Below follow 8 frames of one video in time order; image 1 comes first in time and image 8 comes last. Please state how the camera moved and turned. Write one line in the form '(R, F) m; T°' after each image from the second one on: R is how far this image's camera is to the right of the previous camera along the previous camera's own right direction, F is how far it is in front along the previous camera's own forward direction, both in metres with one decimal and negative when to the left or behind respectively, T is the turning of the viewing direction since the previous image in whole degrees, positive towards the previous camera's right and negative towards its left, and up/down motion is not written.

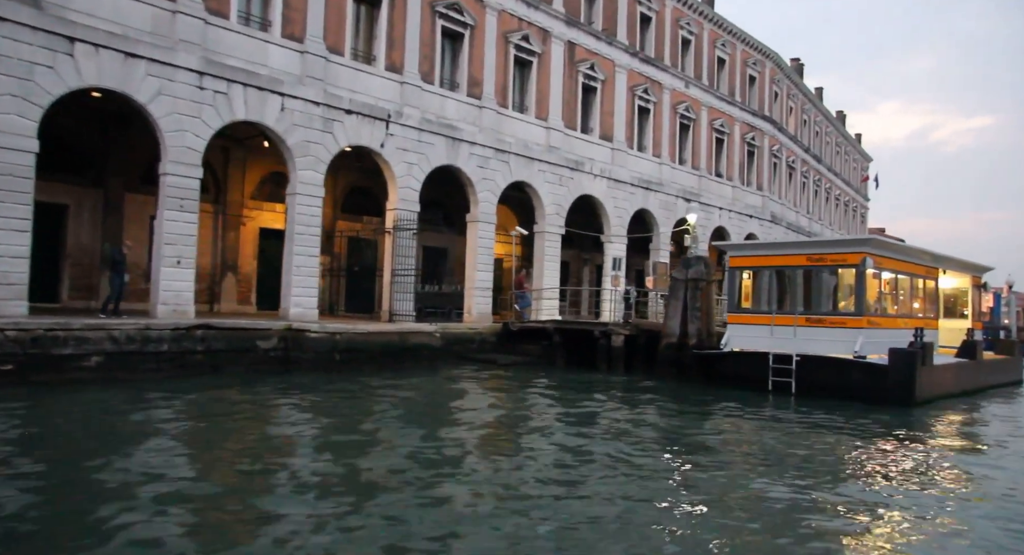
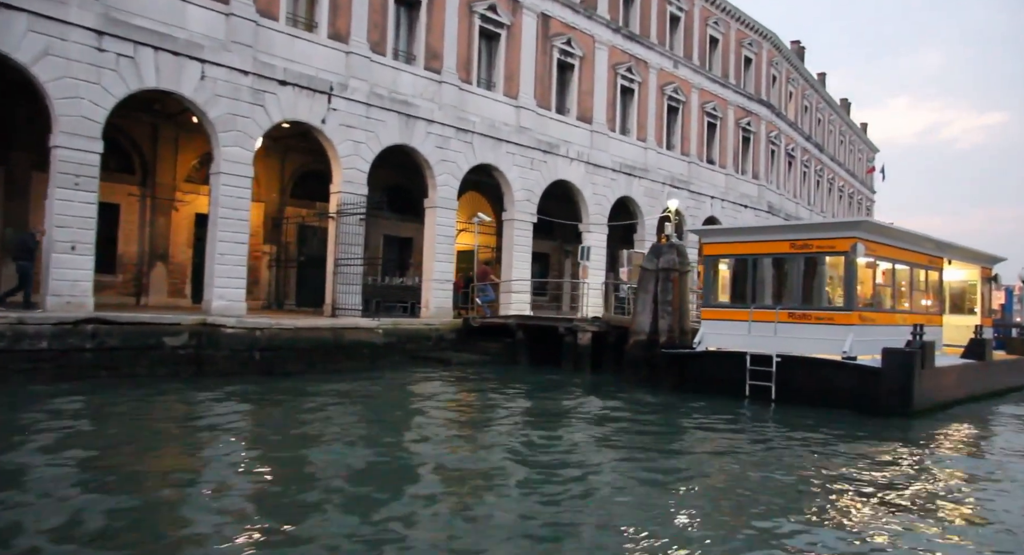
(+1.2, +1.8) m; -1°
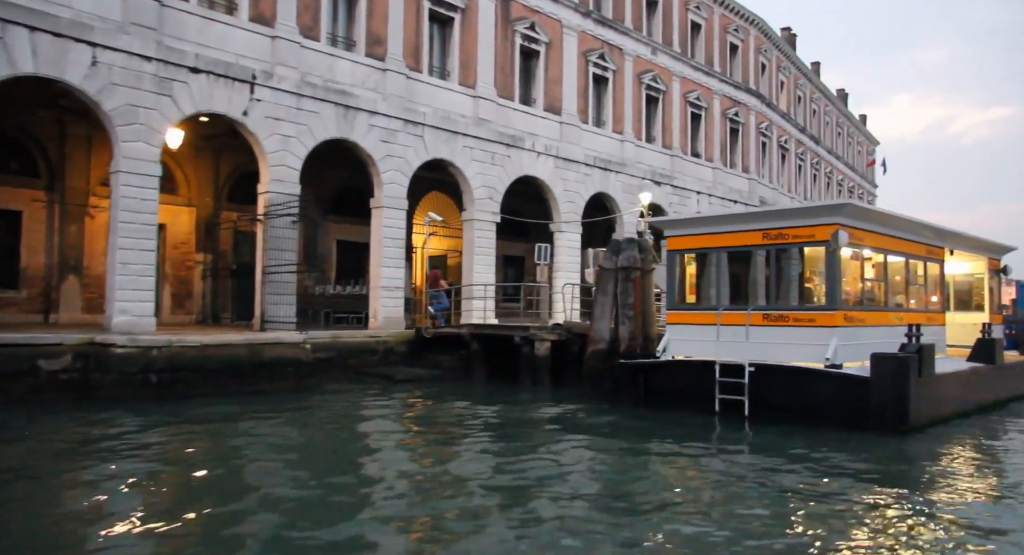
(+1.2, +1.7) m; -1°
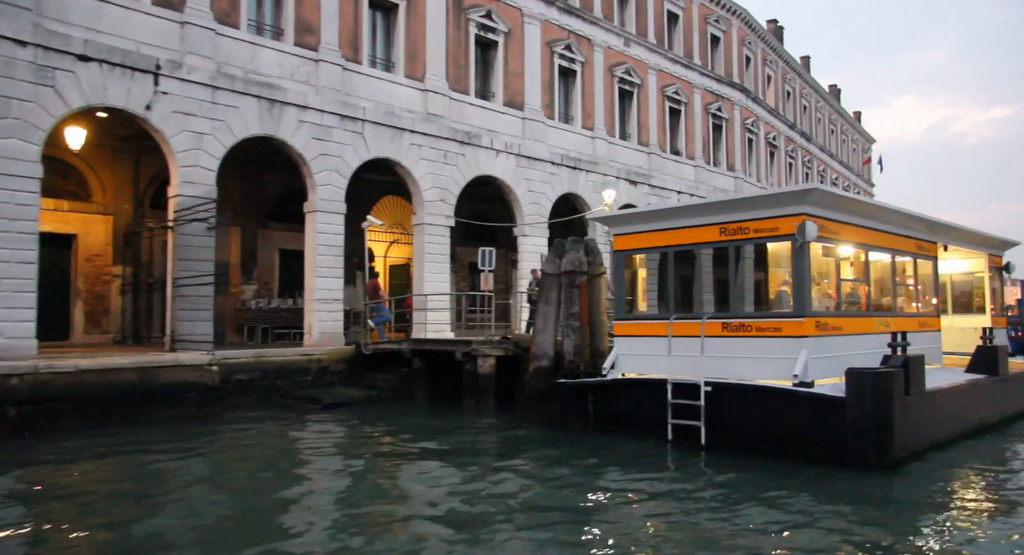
(+1.2, +1.6) m; 0°
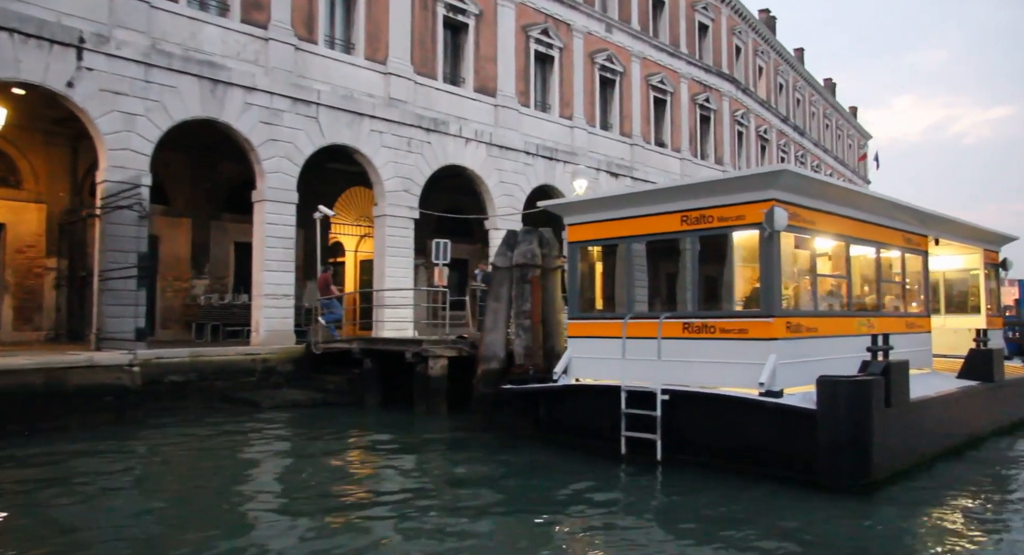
(+0.7, +1.0) m; 0°
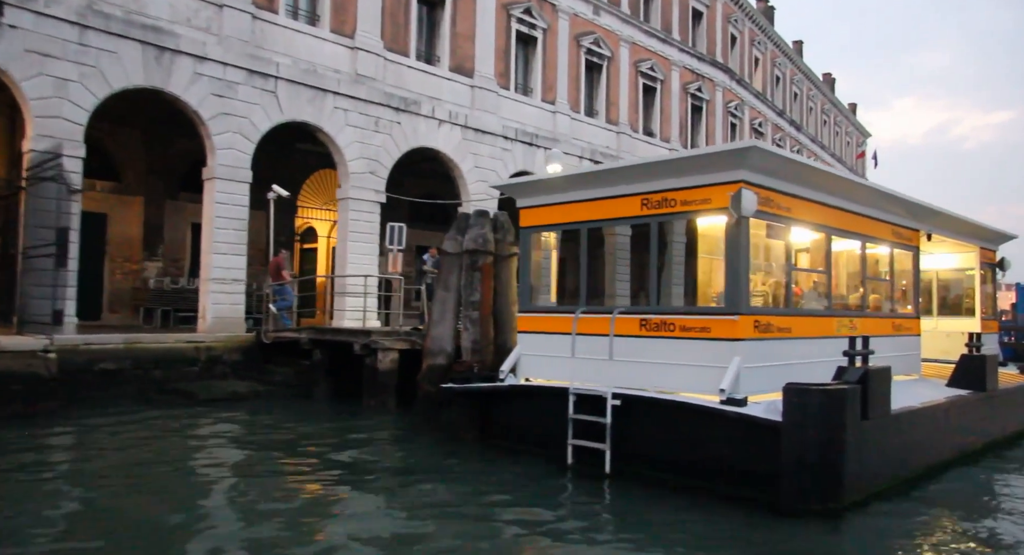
(+0.6, +0.9) m; 0°
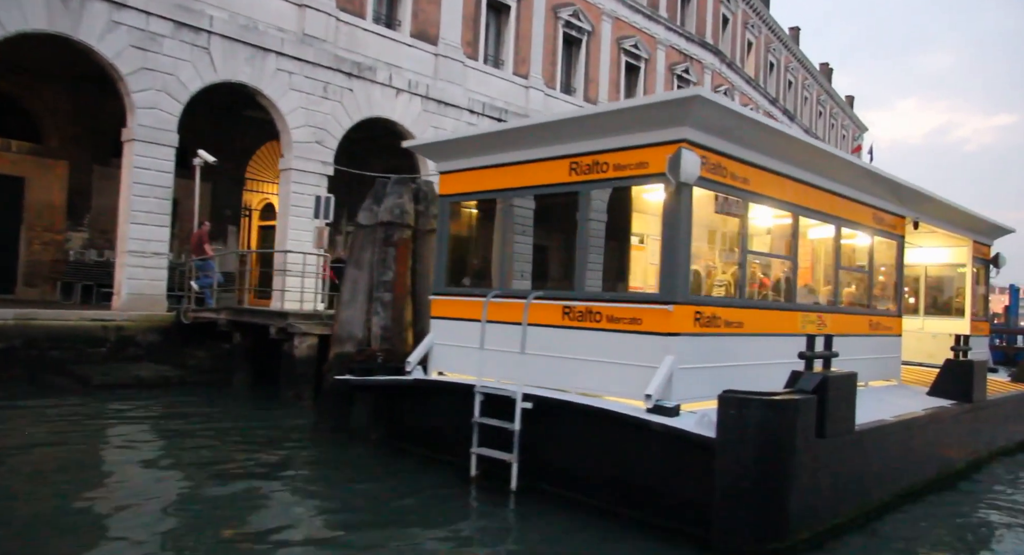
(+0.8, +1.2) m; 0°
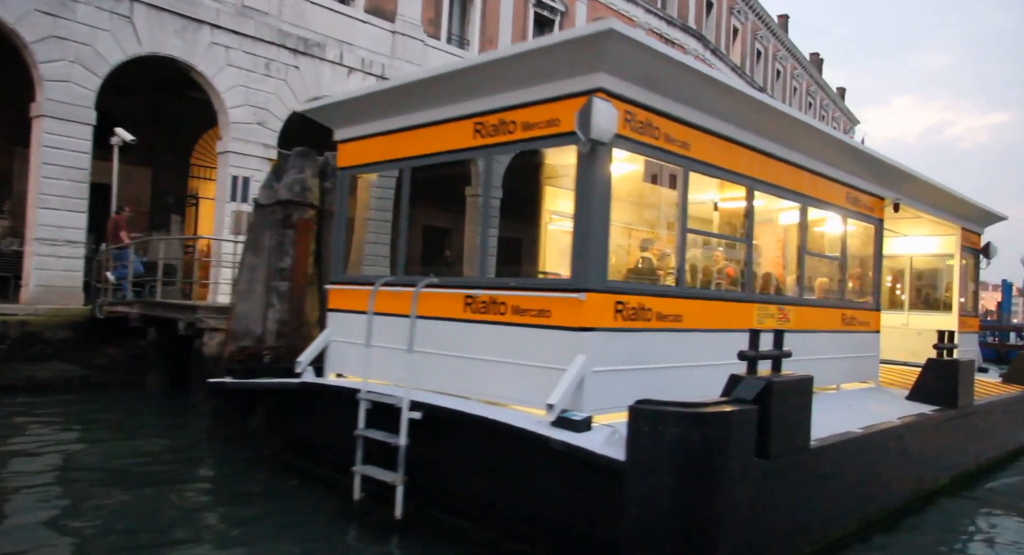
(+0.7, +1.0) m; 0°
